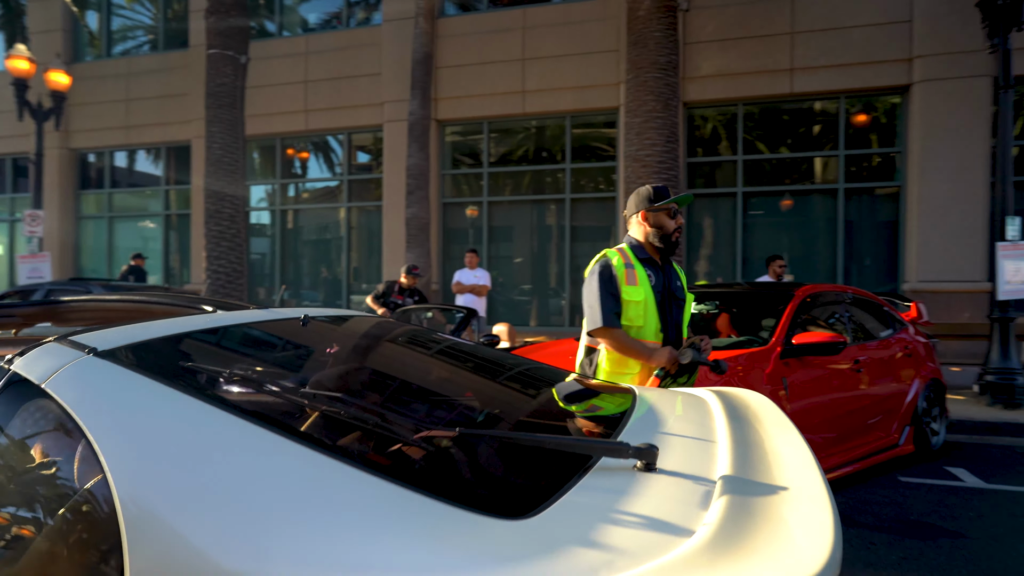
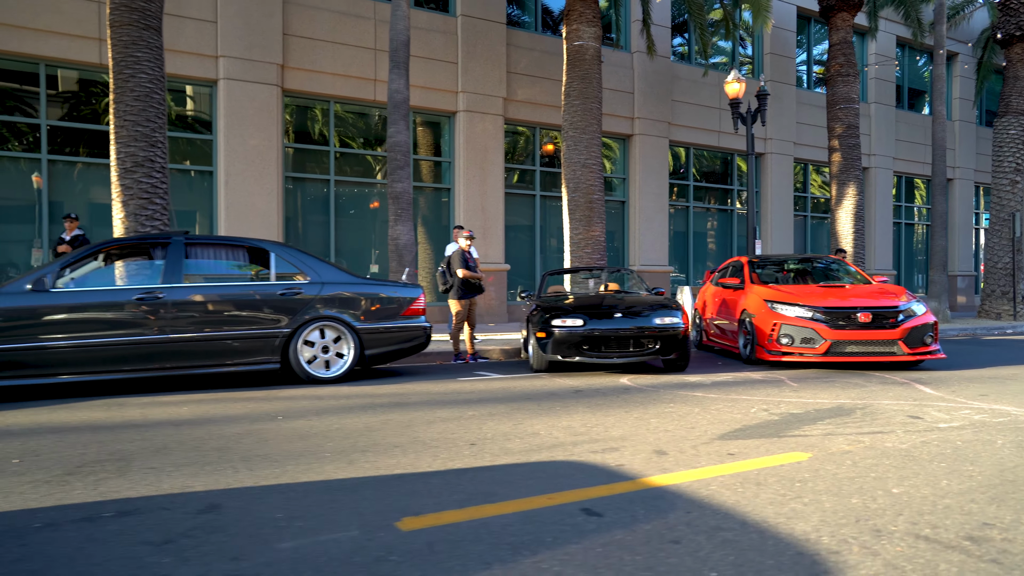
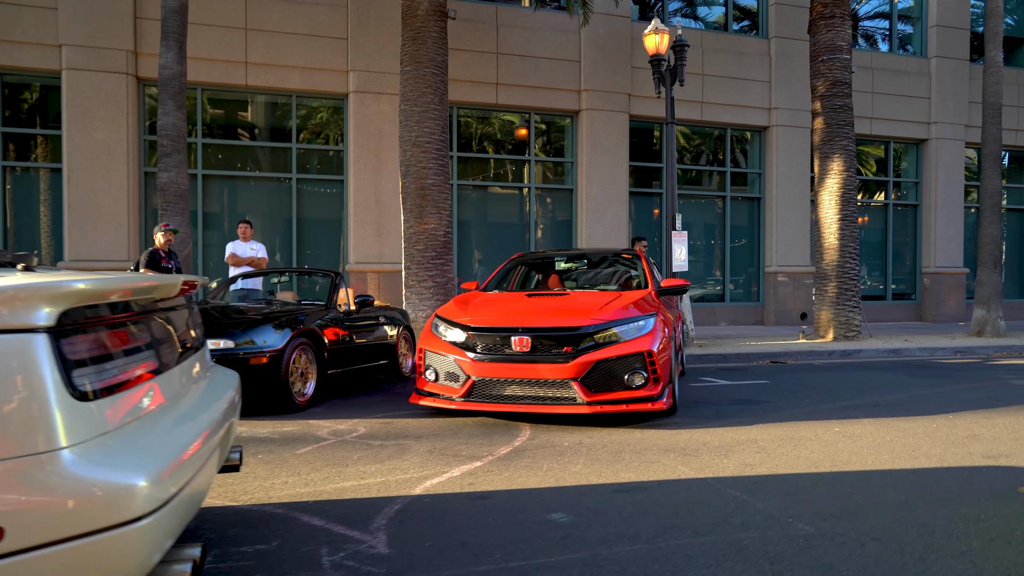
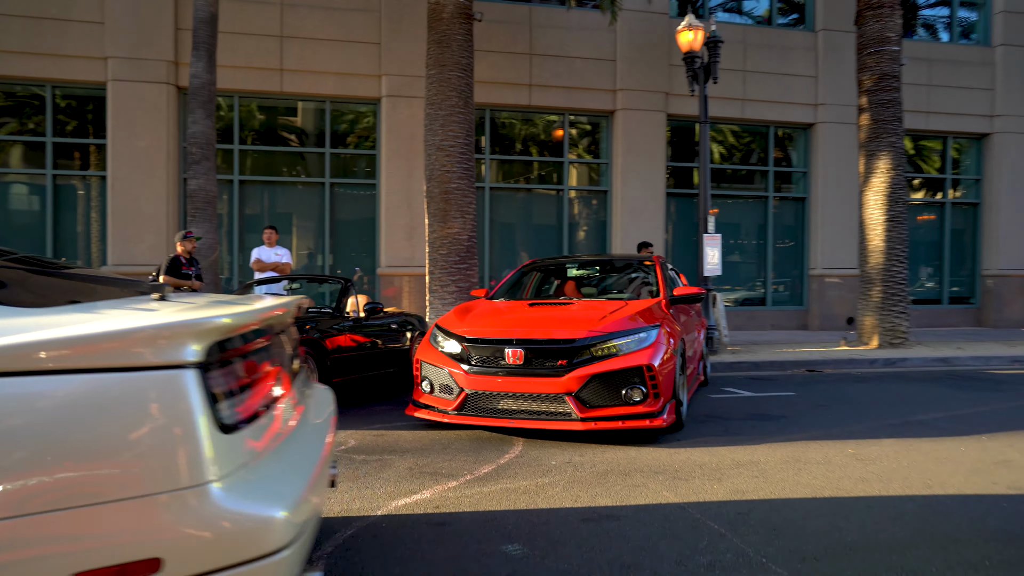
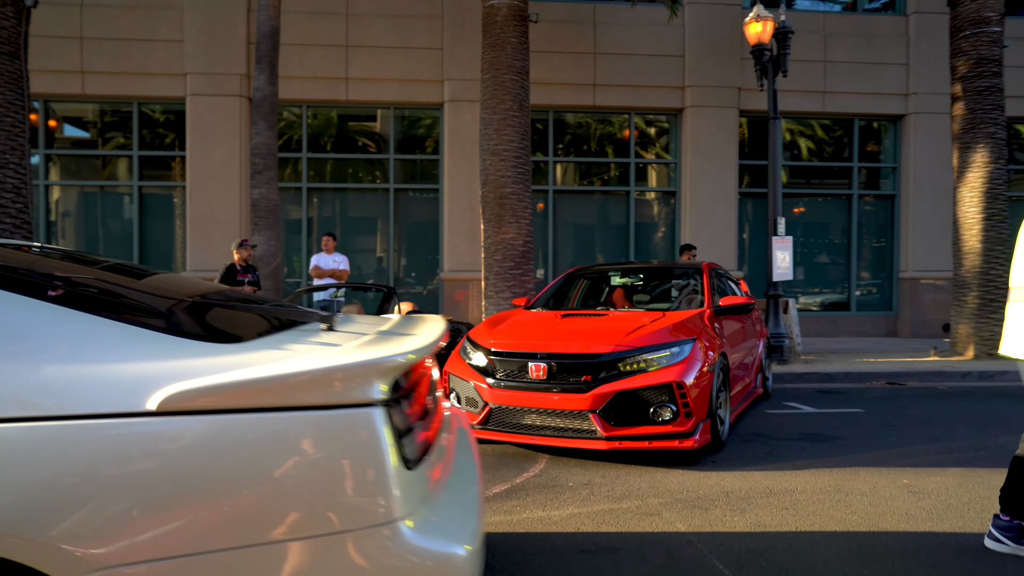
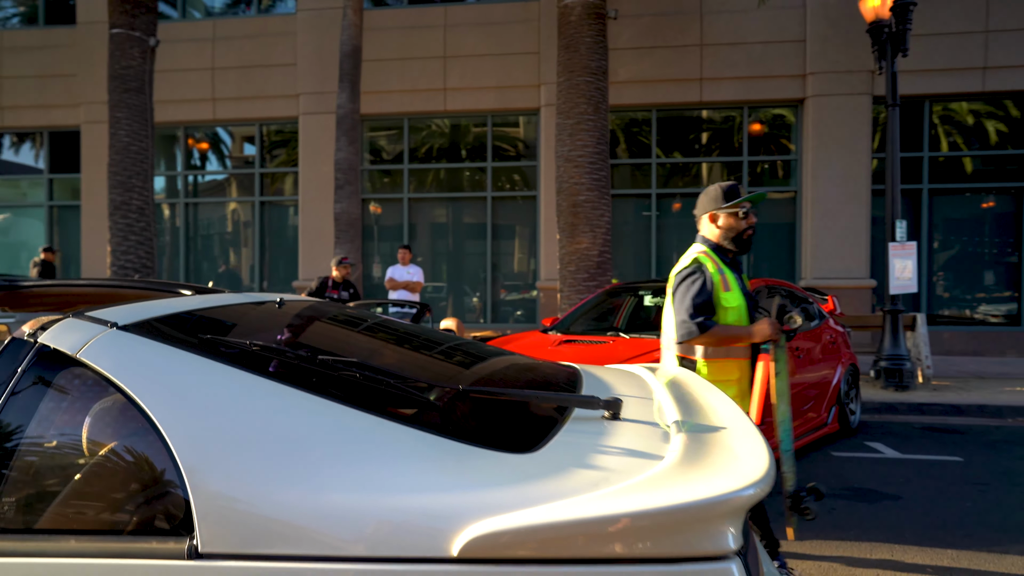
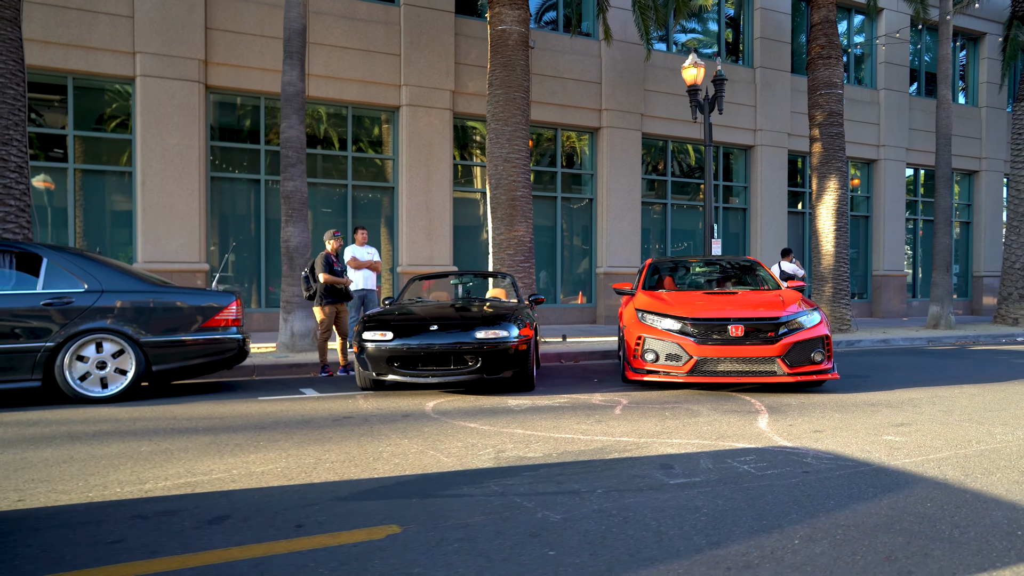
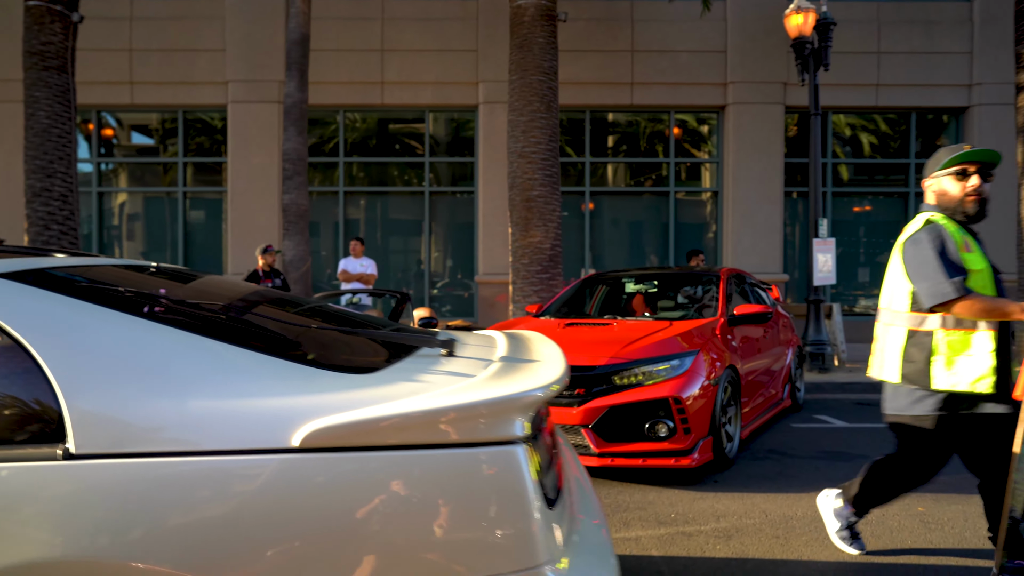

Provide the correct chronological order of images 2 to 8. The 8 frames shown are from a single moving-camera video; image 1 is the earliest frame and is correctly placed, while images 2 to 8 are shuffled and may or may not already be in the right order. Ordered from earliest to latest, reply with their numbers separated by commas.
6, 8, 5, 4, 3, 7, 2
